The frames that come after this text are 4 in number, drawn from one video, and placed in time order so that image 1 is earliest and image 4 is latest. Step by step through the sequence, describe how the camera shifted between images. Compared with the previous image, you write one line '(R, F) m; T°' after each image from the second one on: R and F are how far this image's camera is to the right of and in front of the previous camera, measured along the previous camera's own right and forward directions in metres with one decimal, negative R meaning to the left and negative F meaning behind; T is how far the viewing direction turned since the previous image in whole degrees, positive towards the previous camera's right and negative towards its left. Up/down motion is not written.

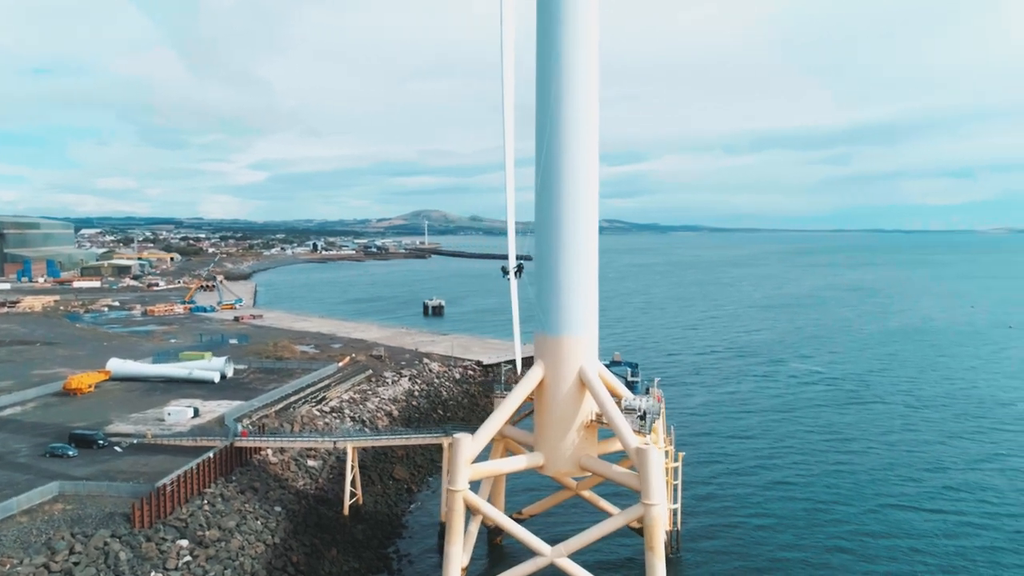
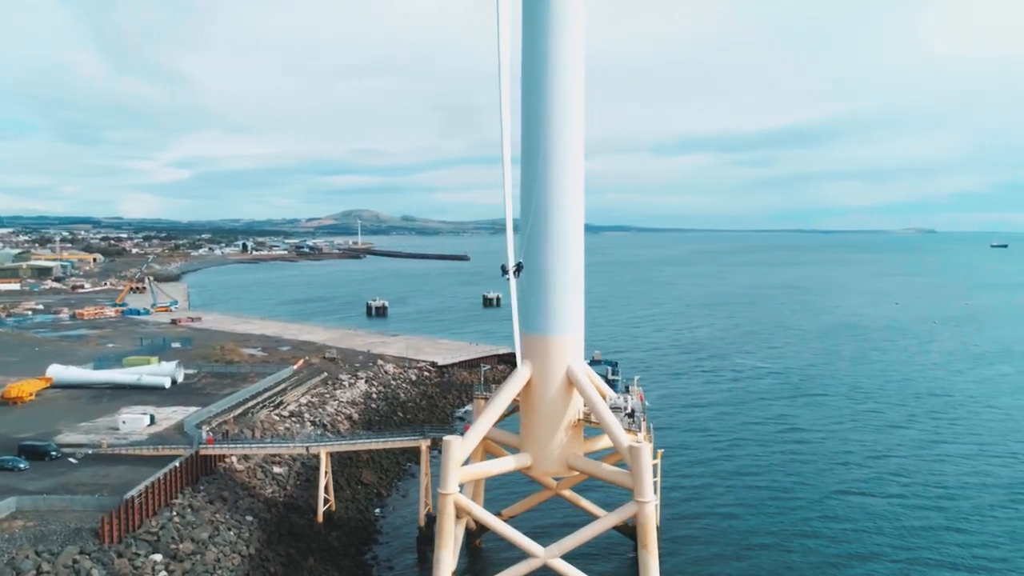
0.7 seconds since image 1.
(-1.3, +0.3) m; +5°
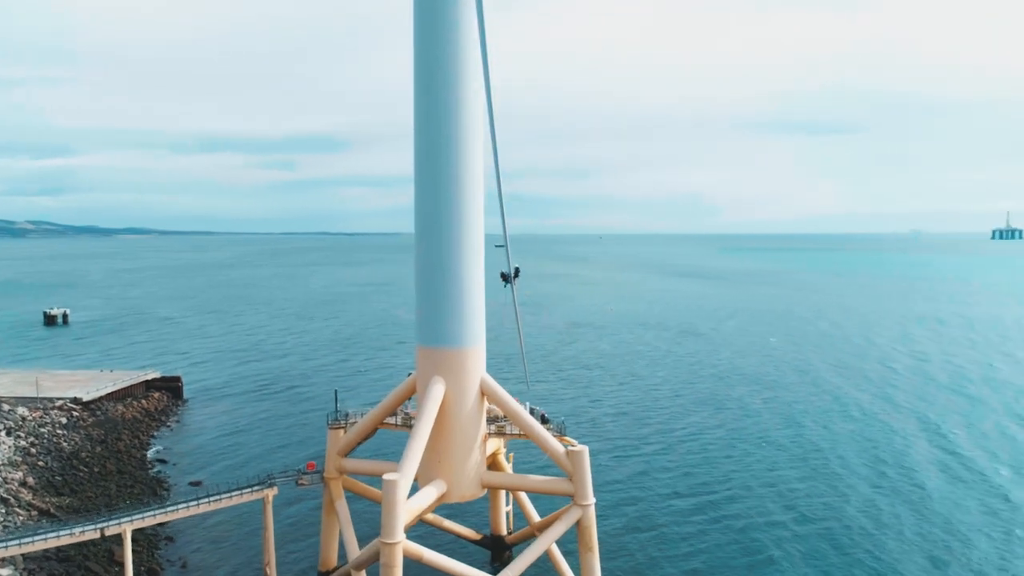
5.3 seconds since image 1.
(+3.6, -0.5) m; -10°
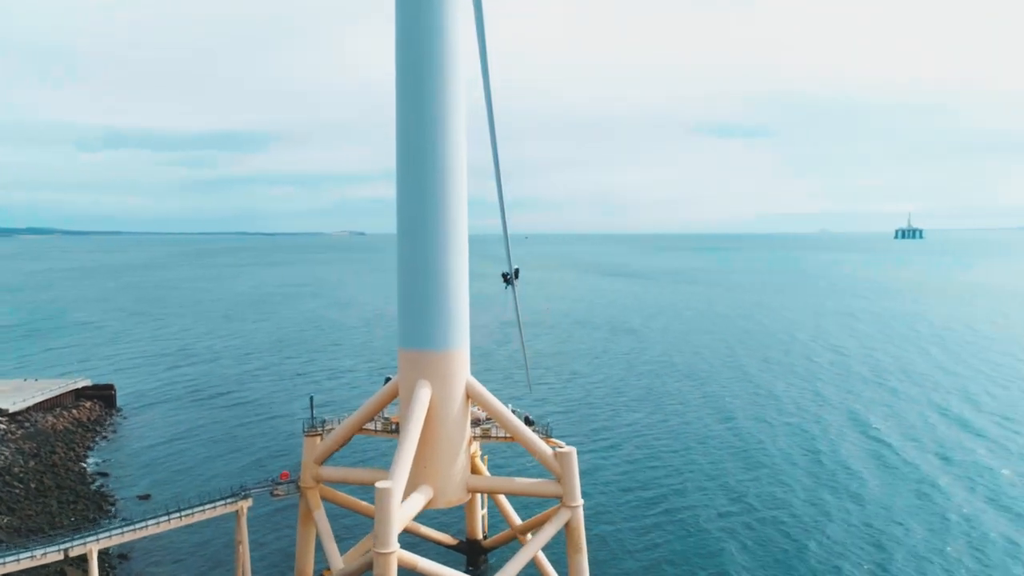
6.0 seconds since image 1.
(-1.5, +0.3) m; +6°
